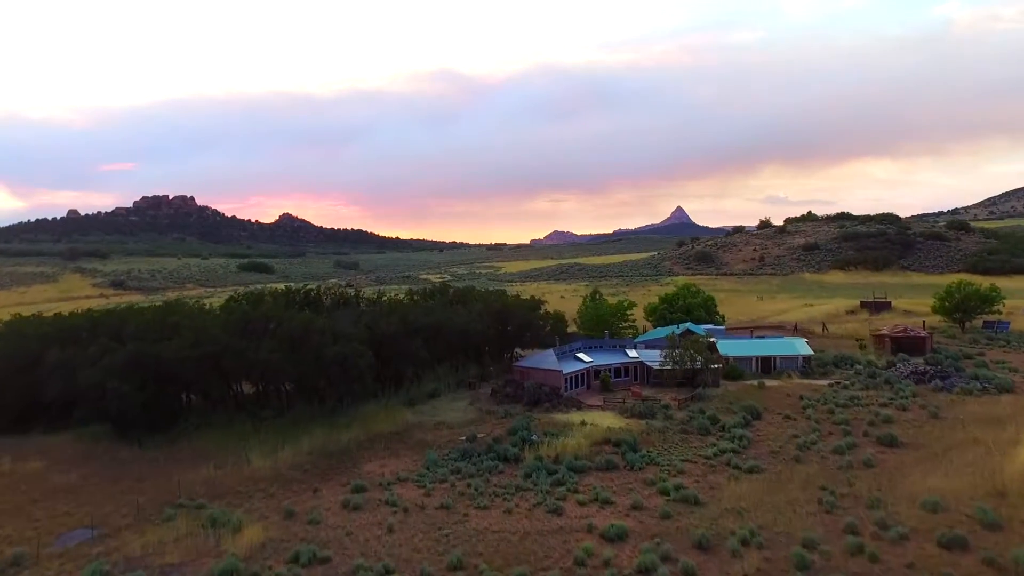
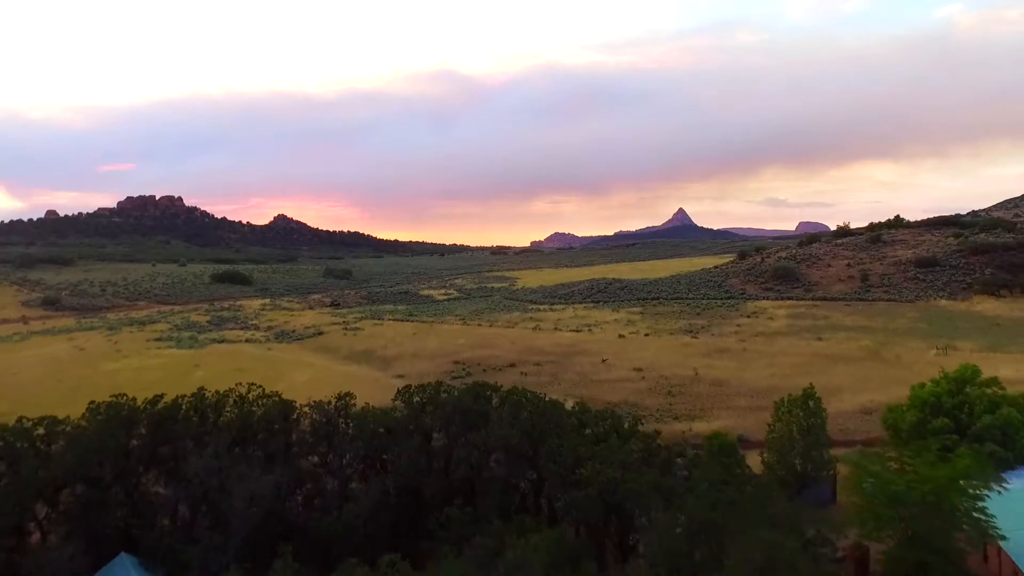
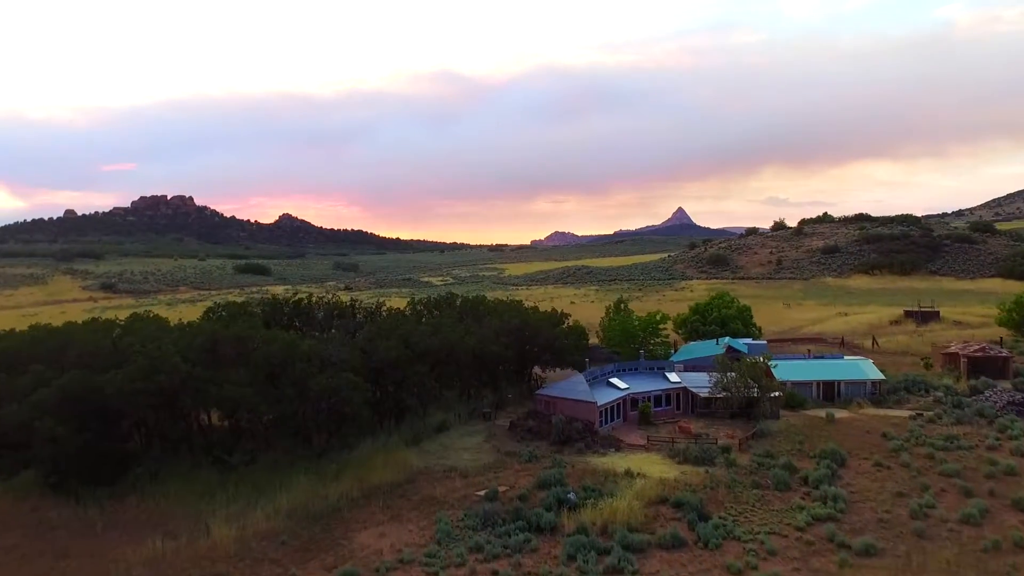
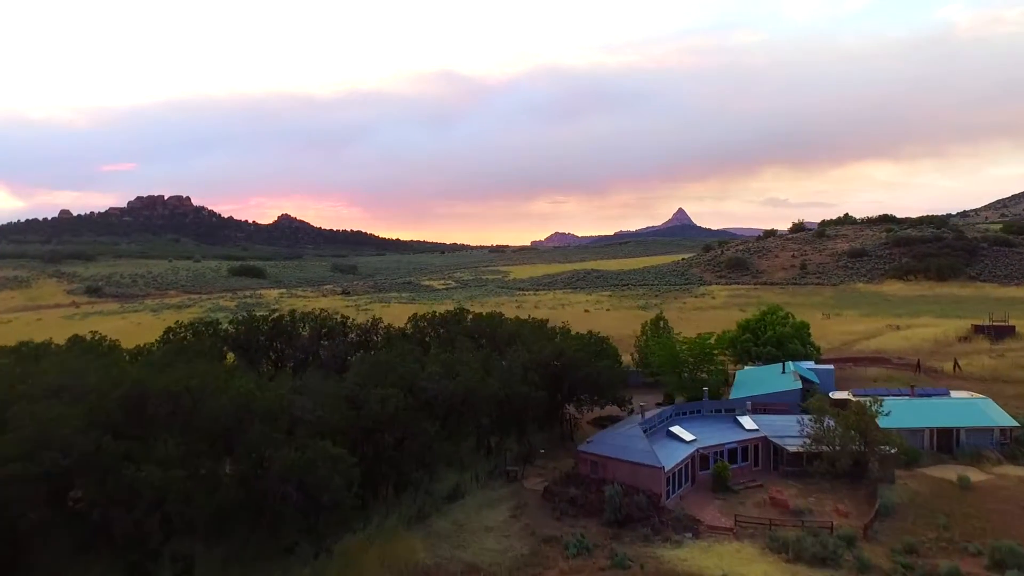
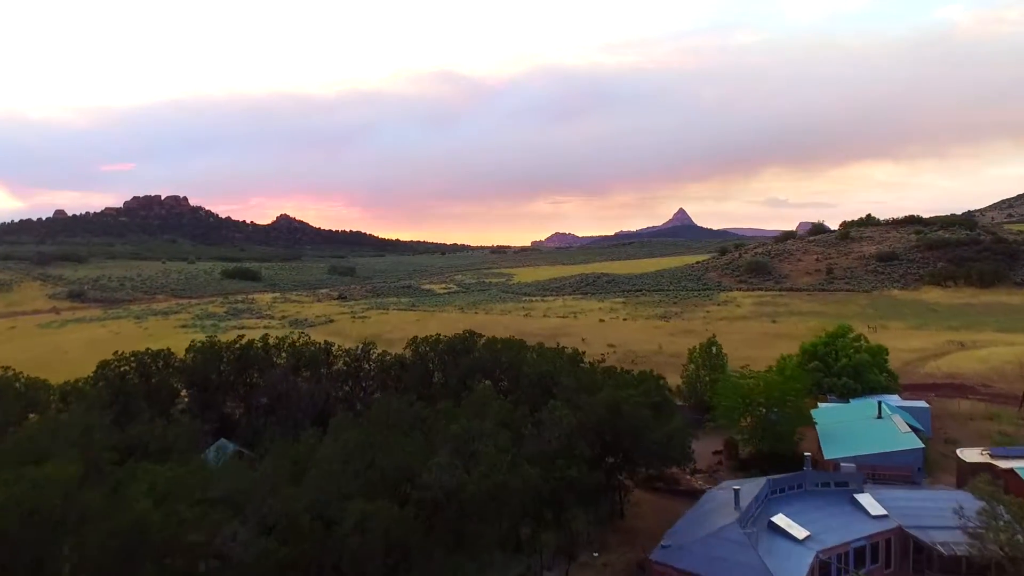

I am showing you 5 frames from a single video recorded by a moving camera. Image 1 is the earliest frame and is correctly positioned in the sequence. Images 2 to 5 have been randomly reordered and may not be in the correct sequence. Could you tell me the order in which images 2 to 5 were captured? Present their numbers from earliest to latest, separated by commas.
3, 4, 5, 2
